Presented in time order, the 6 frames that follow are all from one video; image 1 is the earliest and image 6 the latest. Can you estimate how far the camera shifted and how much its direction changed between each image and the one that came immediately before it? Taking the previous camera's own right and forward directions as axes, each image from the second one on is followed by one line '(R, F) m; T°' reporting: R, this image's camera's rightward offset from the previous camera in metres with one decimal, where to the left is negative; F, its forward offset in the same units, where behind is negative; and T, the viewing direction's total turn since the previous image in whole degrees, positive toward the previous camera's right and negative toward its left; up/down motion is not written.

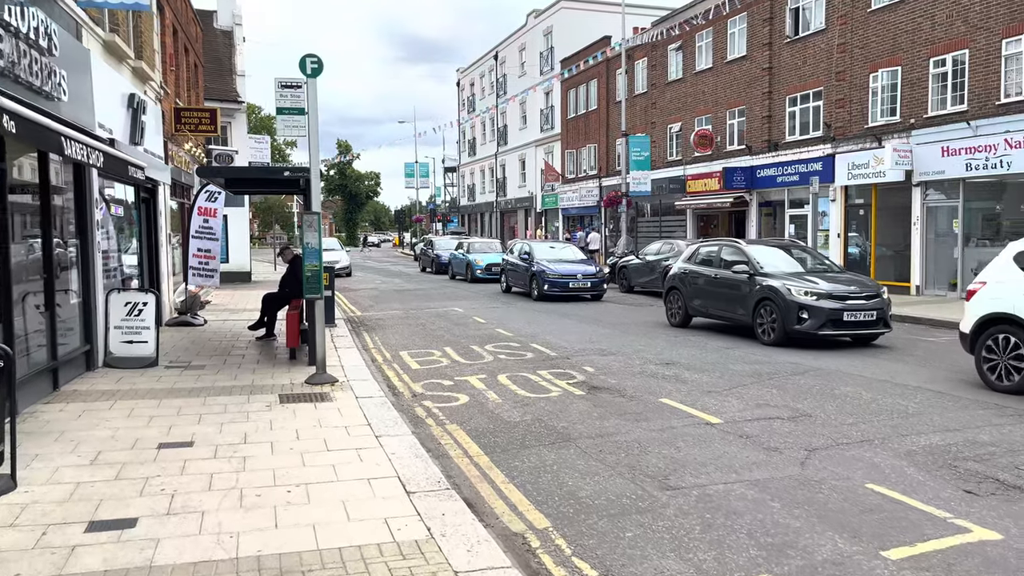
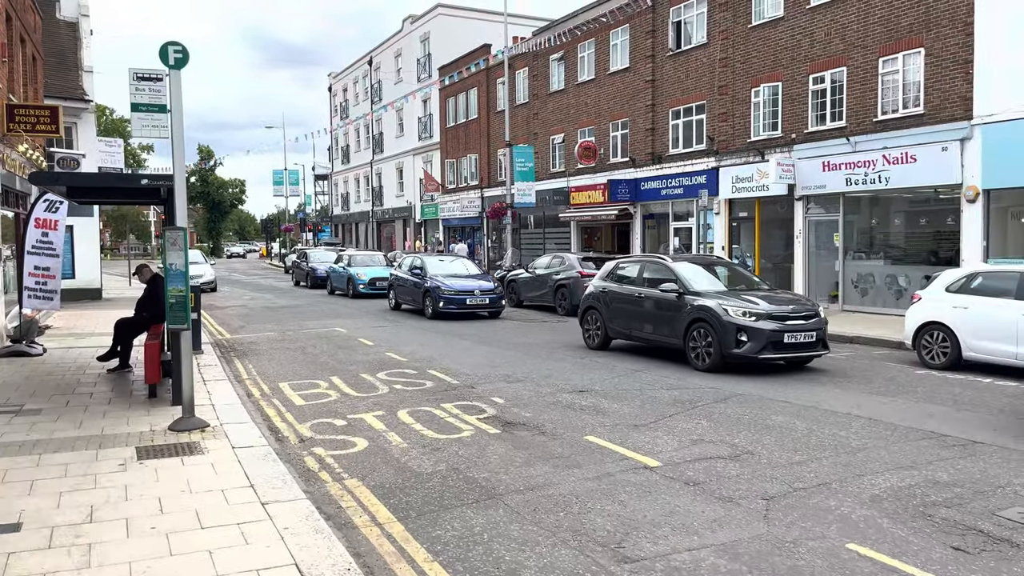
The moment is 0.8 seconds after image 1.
(-0.3, +1.0) m; +9°
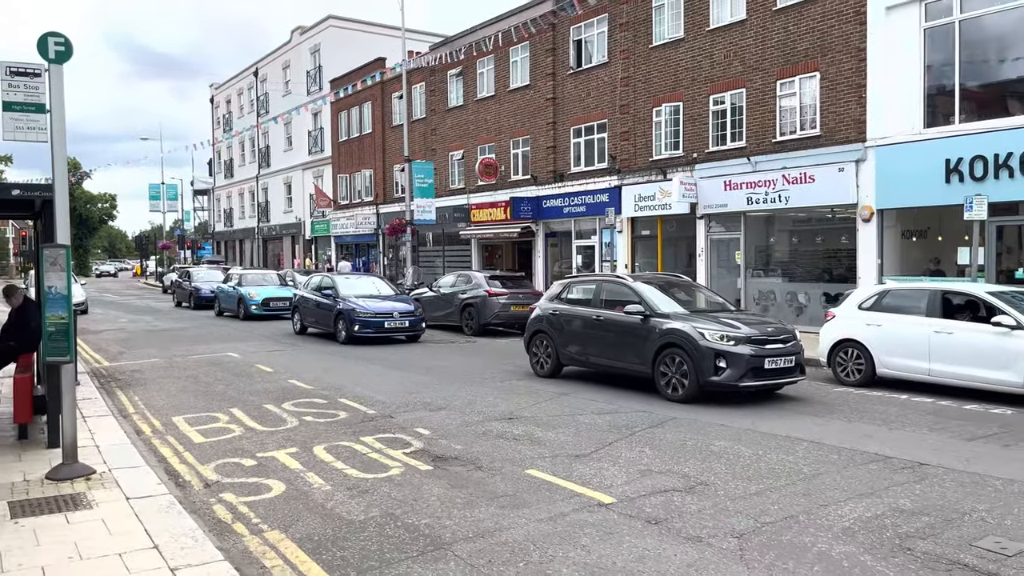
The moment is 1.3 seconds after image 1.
(-0.4, +0.6) m; +8°
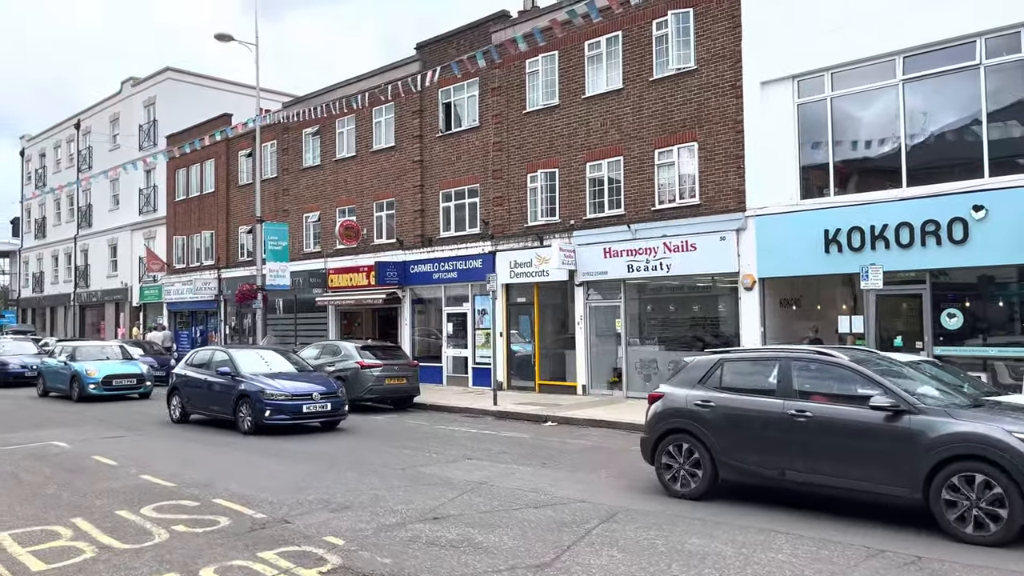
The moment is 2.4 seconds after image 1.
(-0.8, +1.2) m; +11°
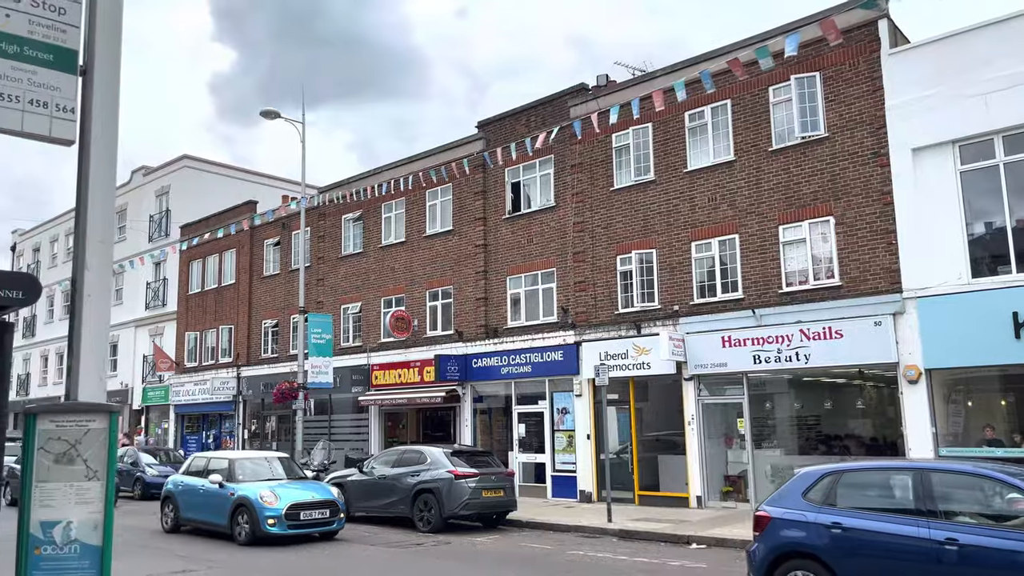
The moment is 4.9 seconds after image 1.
(-2.6, +2.3) m; +2°
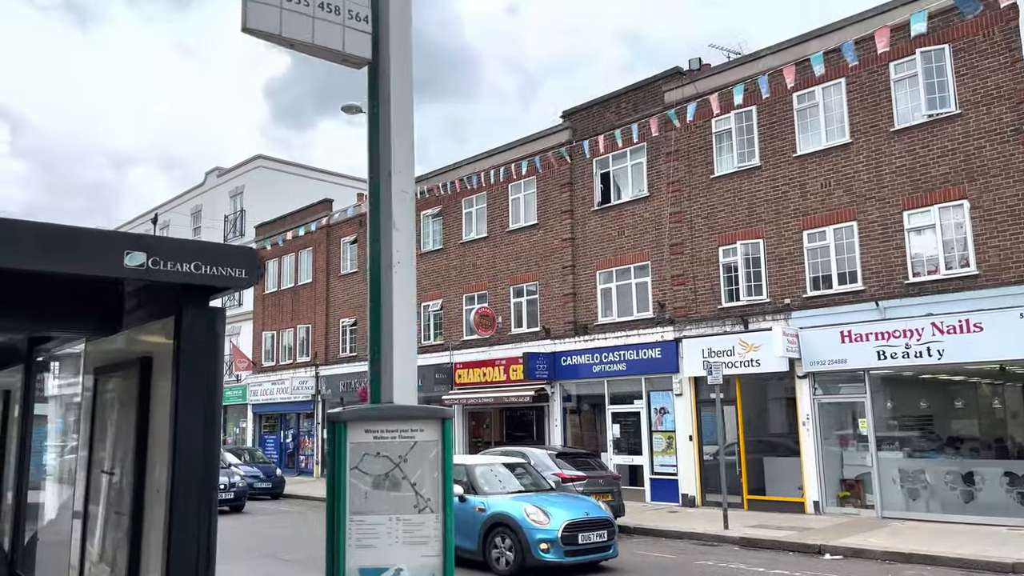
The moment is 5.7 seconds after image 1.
(-0.9, +0.7) m; -4°
